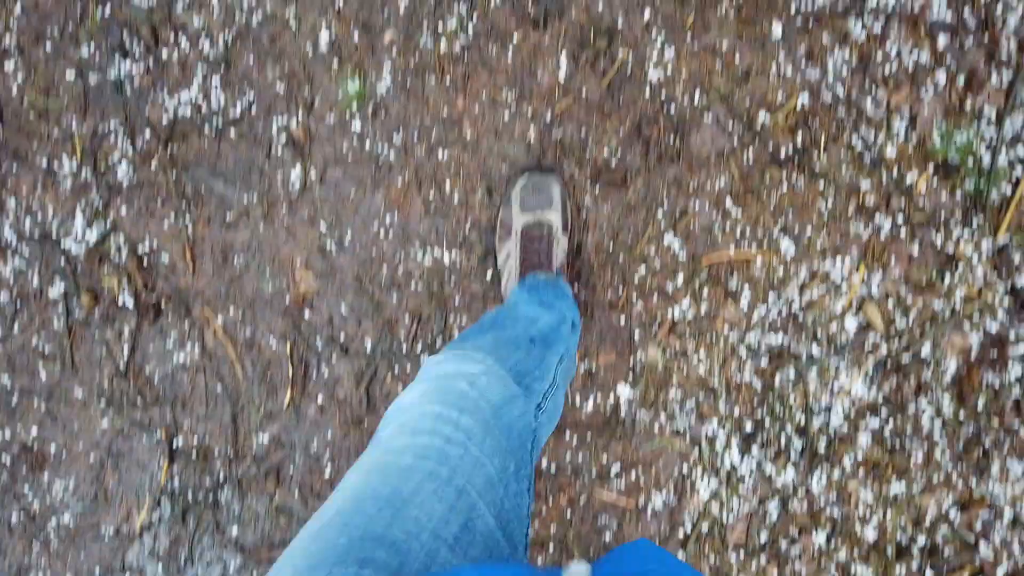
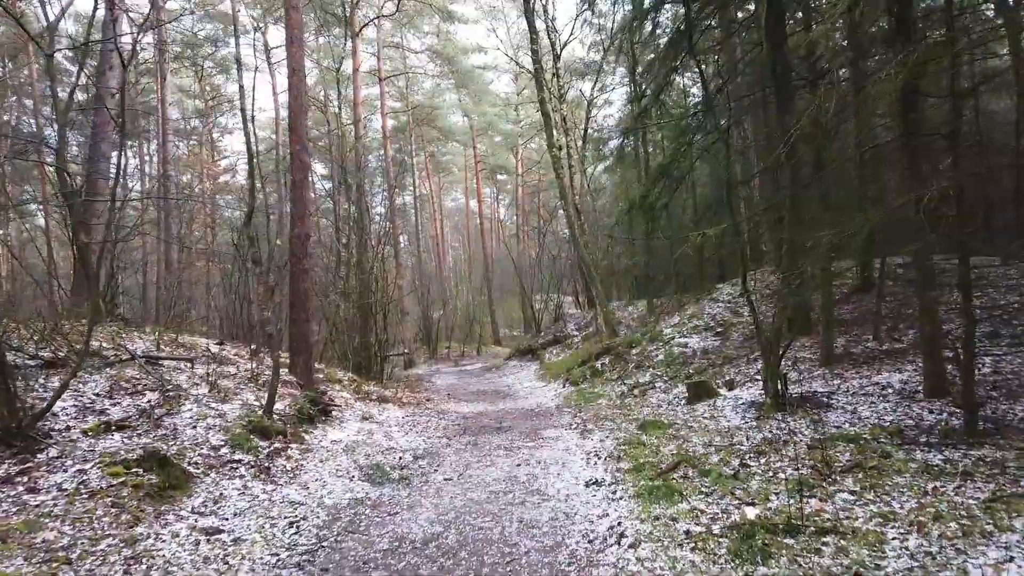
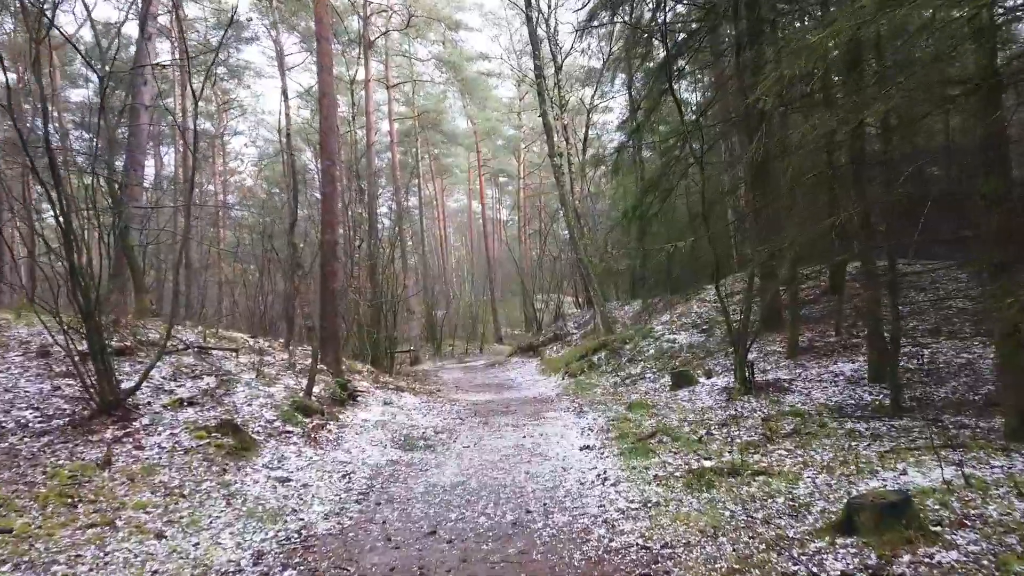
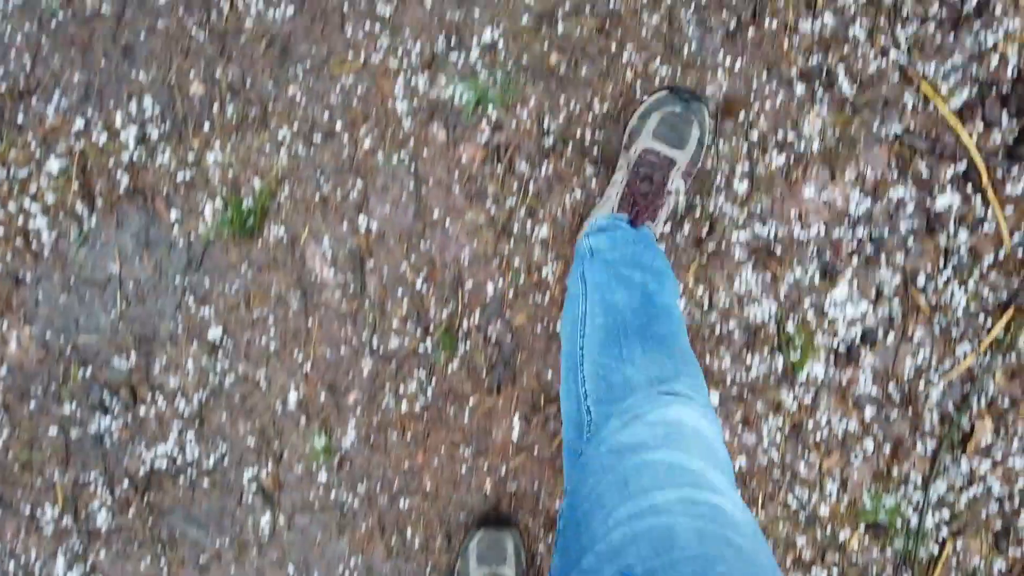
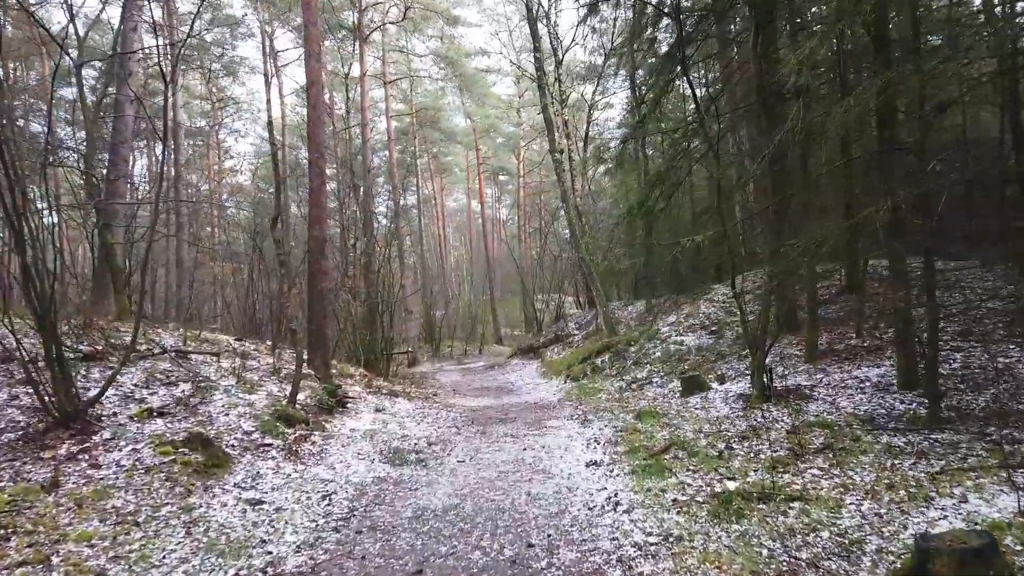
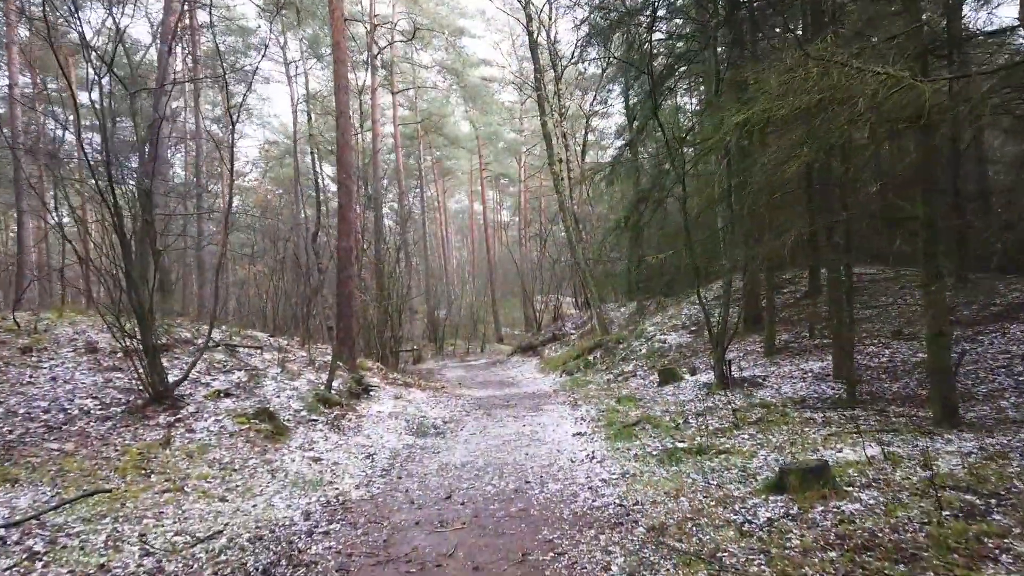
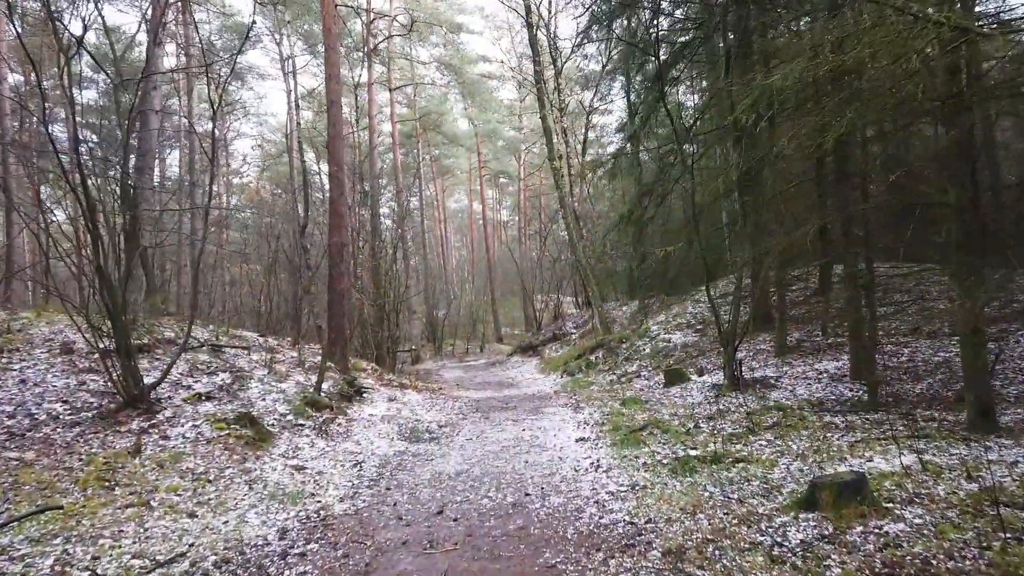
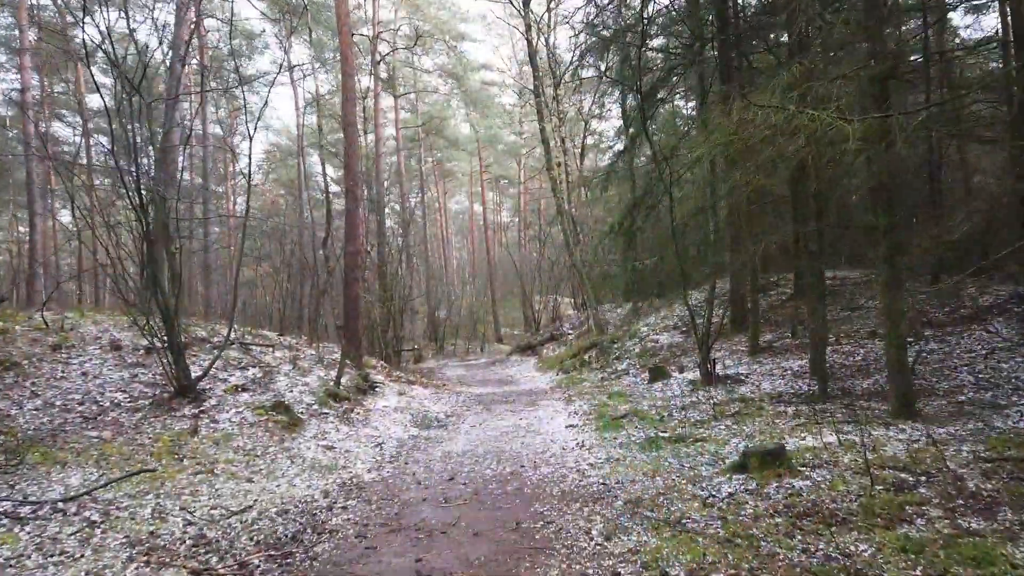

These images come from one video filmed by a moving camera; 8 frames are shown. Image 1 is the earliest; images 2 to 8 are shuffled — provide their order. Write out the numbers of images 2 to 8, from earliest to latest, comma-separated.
4, 8, 6, 7, 3, 5, 2
